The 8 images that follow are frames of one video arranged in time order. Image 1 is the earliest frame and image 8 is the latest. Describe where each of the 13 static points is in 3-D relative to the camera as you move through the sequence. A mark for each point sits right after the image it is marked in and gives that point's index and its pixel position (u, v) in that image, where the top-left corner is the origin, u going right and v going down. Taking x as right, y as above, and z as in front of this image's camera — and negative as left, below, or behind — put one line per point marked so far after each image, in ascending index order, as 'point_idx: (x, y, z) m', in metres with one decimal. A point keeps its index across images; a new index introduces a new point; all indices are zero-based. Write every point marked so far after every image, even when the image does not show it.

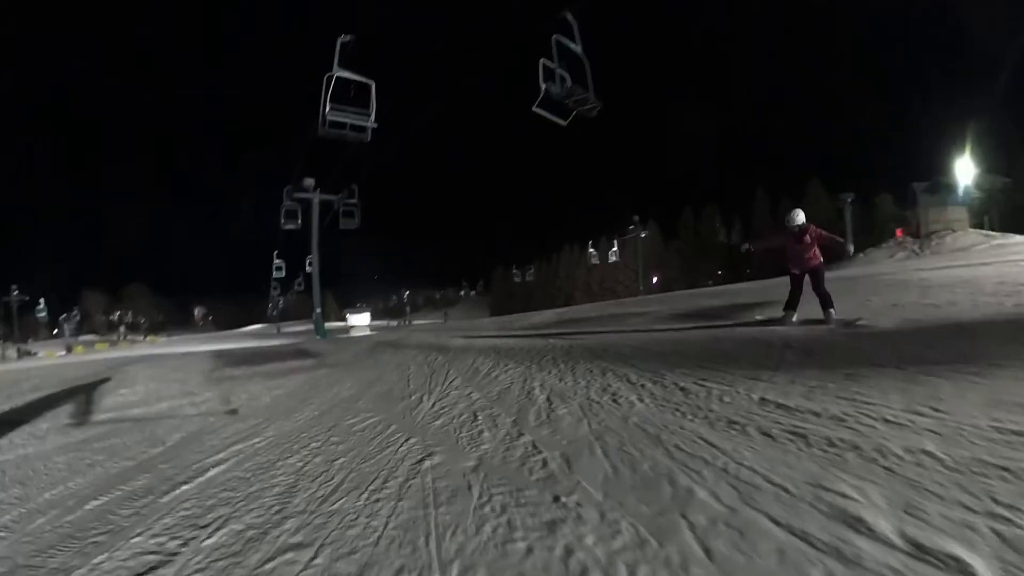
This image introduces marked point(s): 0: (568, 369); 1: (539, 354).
0: (+0.9, -1.3, +11.7) m
1: (+0.4, -1.3, +14.6) m
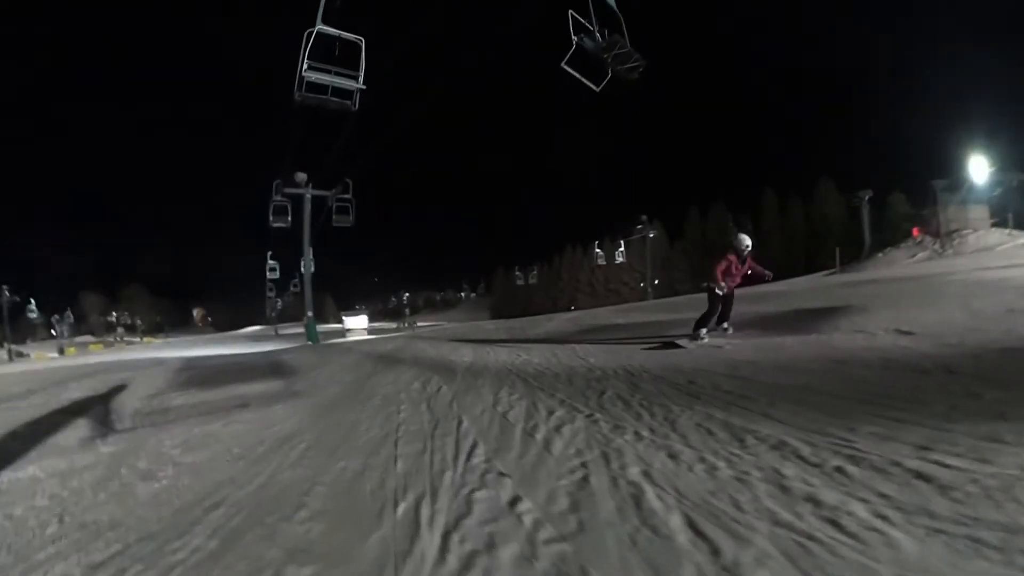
0: (+1.5, -1.4, +7.3) m
1: (+1.0, -1.3, +10.3) m
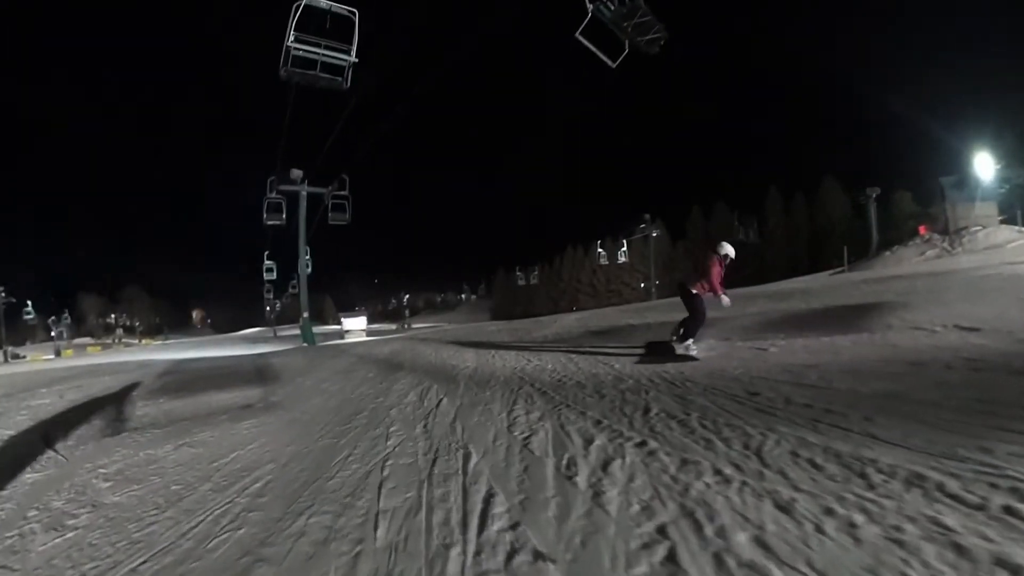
0: (+1.7, -1.3, +5.5) m
1: (+1.2, -1.2, +8.5) m
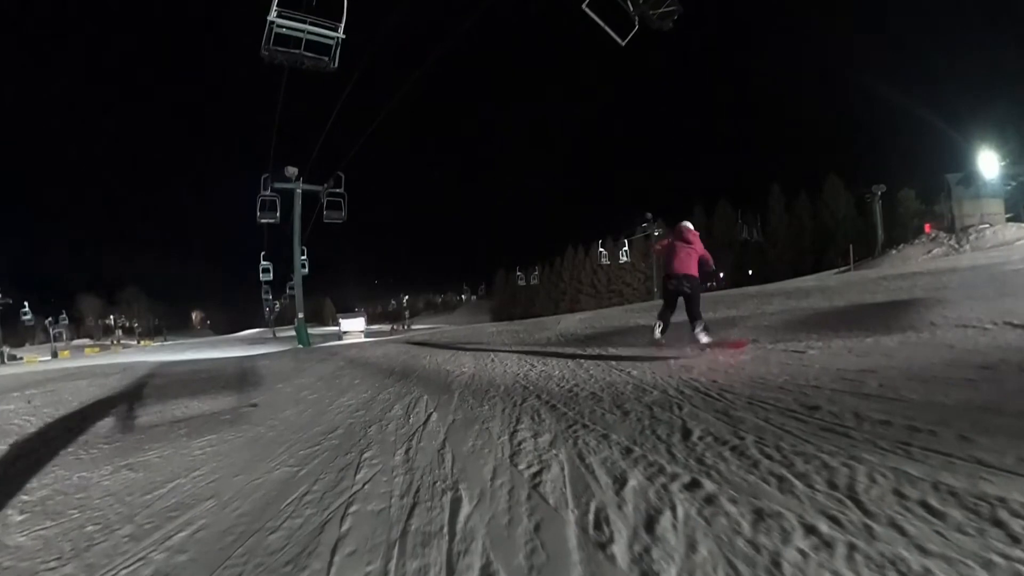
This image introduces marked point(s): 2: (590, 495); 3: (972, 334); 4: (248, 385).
0: (+1.7, -1.2, +4.1) m
1: (+1.2, -1.1, +7.1) m
2: (+0.4, -1.1, +3.7) m
3: (+7.5, -0.8, +11.0) m
4: (-6.1, -2.2, +15.5) m
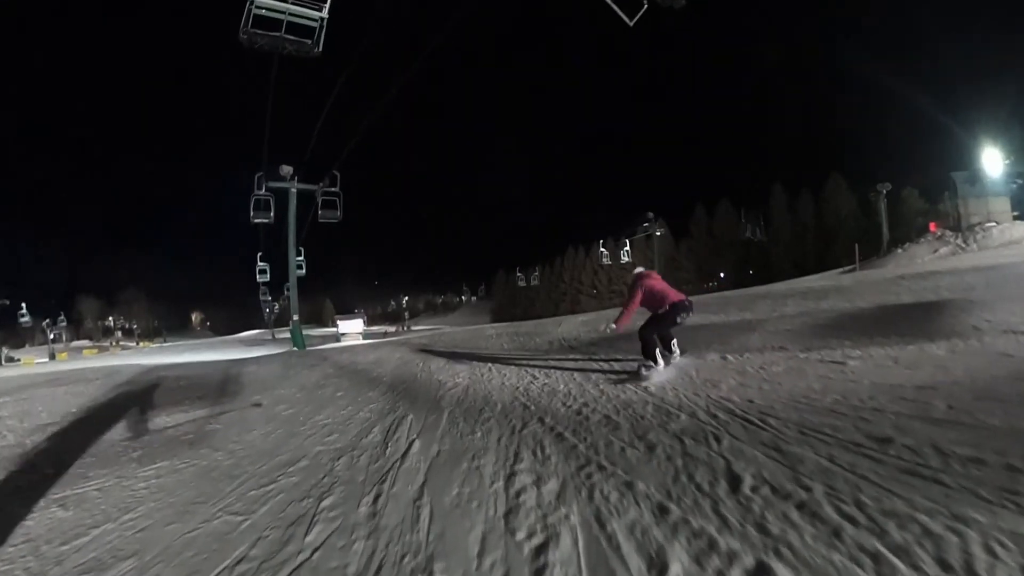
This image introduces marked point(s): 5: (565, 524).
0: (+1.7, -1.2, +3.0) m
1: (+1.2, -1.2, +5.9) m
2: (+0.4, -1.2, +2.6) m
3: (+7.4, -0.8, +9.8) m
4: (-6.1, -2.3, +14.3) m
5: (+0.3, -1.2, +3.3) m
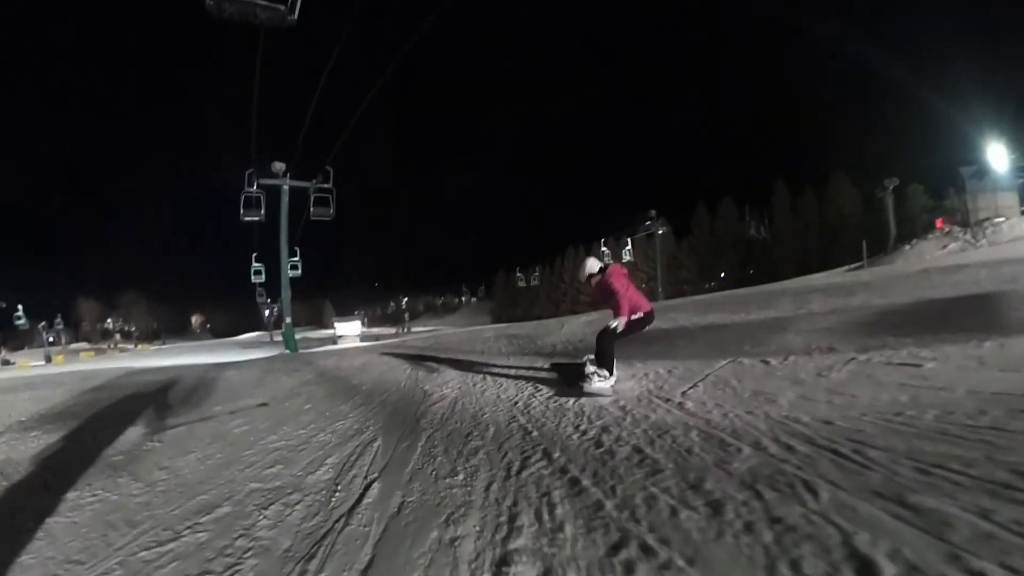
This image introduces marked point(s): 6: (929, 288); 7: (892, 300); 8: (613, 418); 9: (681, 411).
0: (+1.7, -1.1, +1.3) m
1: (+1.2, -1.1, +4.3) m
2: (+0.4, -1.1, +1.0) m
3: (+7.4, -0.7, +8.2) m
4: (-6.1, -2.2, +12.7) m
5: (+0.2, -1.1, +1.7) m
6: (+10.7, 0.0, +17.2) m
7: (+8.7, -0.3, +15.5) m
8: (+0.9, -1.1, +5.6) m
9: (+1.5, -1.0, +5.6) m
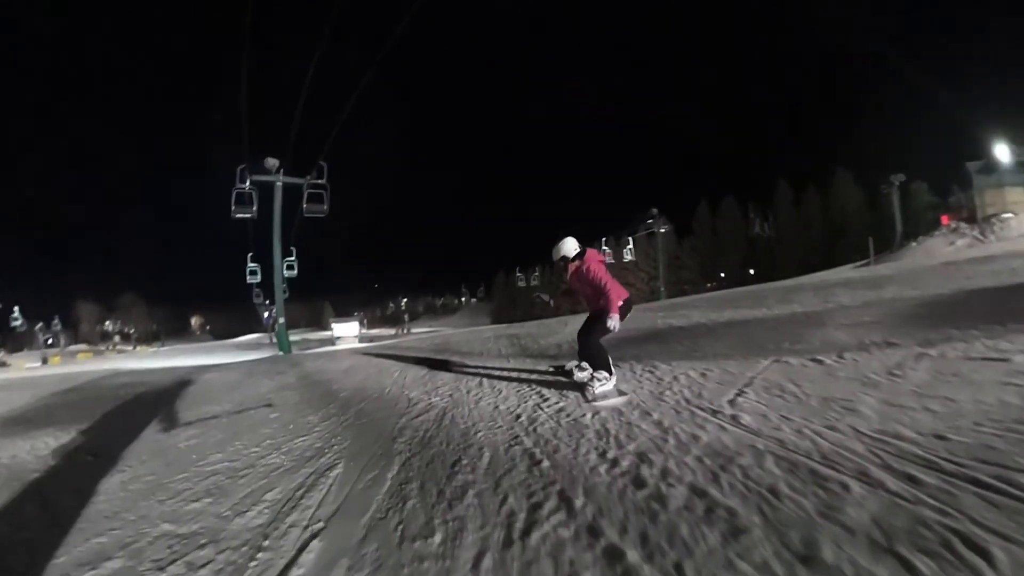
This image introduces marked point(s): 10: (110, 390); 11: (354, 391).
0: (+1.7, -1.0, 0.0) m
1: (+1.2, -0.9, +3.0) m
2: (+0.4, -0.9, -0.4) m
3: (+7.4, -0.5, +6.8) m
4: (-6.1, -2.1, +11.4) m
5: (+0.2, -0.9, +0.4) m
6: (+10.7, +0.2, +15.9) m
7: (+8.7, -0.1, +14.1) m
8: (+0.9, -0.9, +4.2) m
9: (+1.5, -0.9, +4.2) m
10: (-11.5, -2.9, +18.9) m
11: (-2.3, -1.5, +9.6) m
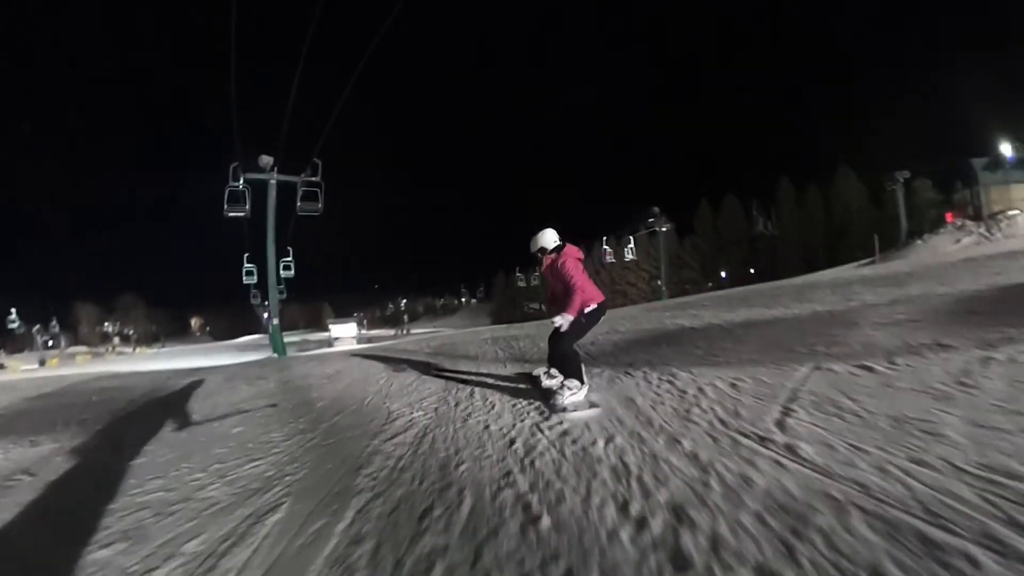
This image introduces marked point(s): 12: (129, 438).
0: (+1.6, -0.9, -1.0) m
1: (+1.1, -0.9, +1.9) m
2: (+0.3, -0.9, -1.4) m
3: (+7.4, -0.4, +5.8) m
4: (-6.1, -2.1, +10.4) m
5: (+0.2, -0.9, -0.6) m
6: (+10.6, +0.2, +14.8) m
7: (+8.7, 0.0, +13.1) m
8: (+0.8, -0.9, +3.2) m
9: (+1.4, -0.8, +3.2) m
10: (-11.5, -2.9, +17.9) m
11: (-2.3, -1.4, +8.6) m
12: (-4.9, -1.9, +8.4) m
